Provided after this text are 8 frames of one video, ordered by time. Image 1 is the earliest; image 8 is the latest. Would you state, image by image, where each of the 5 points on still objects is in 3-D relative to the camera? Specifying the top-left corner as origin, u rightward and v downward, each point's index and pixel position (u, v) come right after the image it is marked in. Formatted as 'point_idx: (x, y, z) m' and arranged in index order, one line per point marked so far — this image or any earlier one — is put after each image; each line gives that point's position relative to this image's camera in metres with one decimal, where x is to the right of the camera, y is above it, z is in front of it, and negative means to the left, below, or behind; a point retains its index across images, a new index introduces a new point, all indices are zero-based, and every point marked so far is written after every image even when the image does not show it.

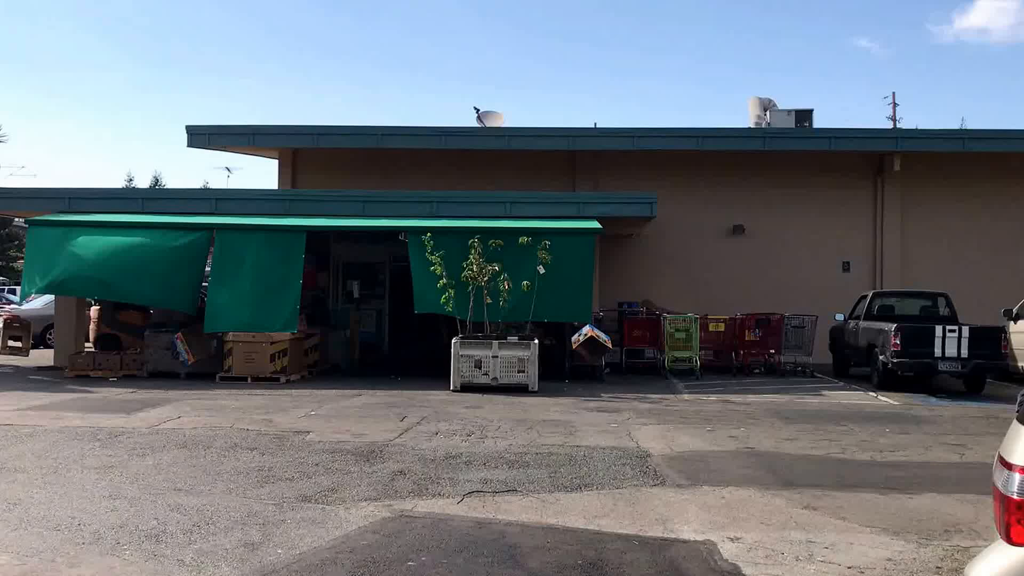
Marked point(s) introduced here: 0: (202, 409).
0: (-3.7, -1.4, +13.2) m
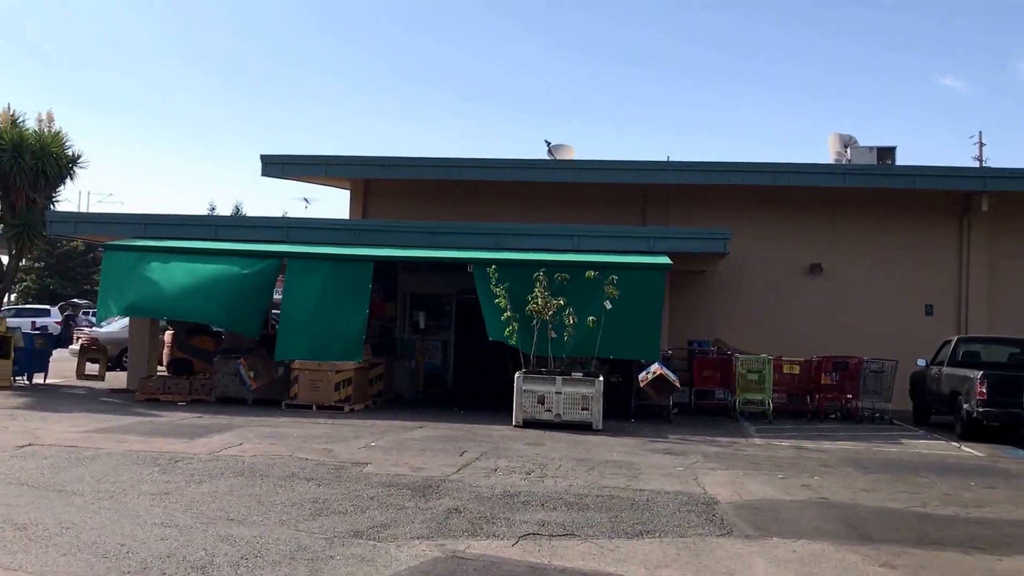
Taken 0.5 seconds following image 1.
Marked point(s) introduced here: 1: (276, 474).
0: (-2.9, -1.7, +13.1) m
1: (-2.2, -1.7, +10.2) m
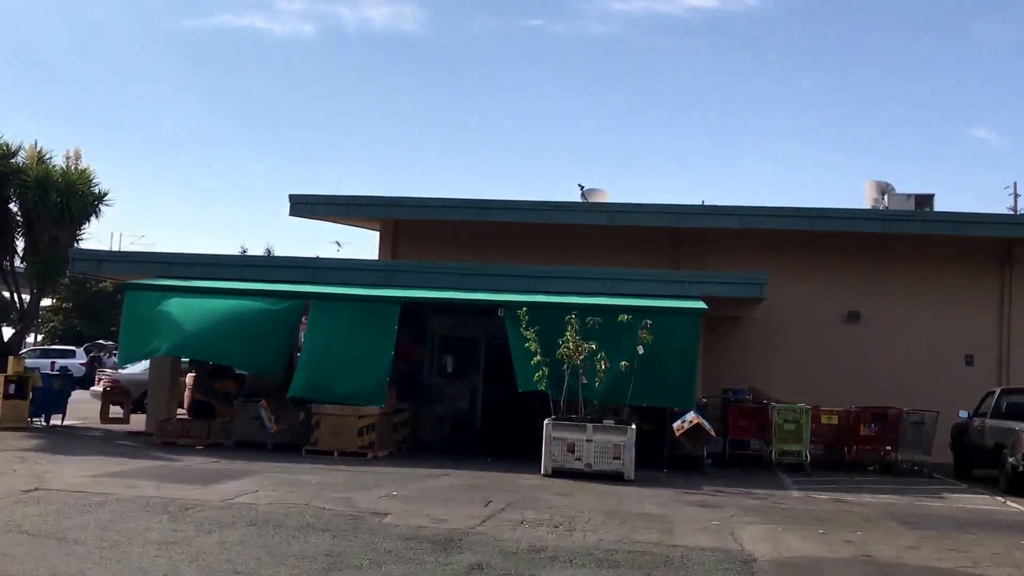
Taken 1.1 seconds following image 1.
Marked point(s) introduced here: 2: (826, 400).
0: (-2.6, -2.2, +12.7) m
1: (-2.0, -2.1, +9.8) m
2: (+5.5, -1.9, +19.2) m
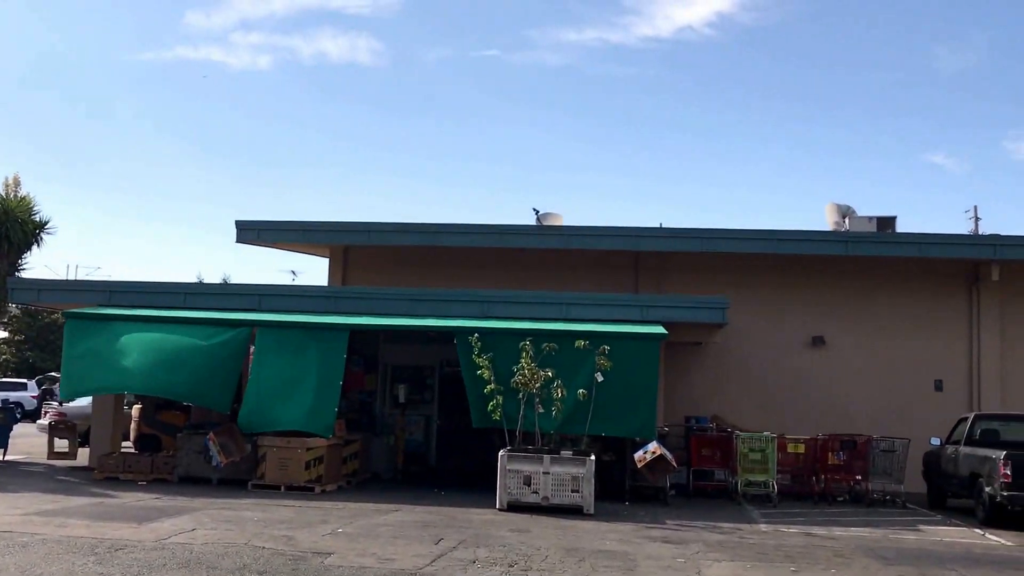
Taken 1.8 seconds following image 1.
0: (-3.1, -2.5, +11.9) m
1: (-2.3, -2.3, +9.0) m
2: (+4.7, -2.3, +18.8) m
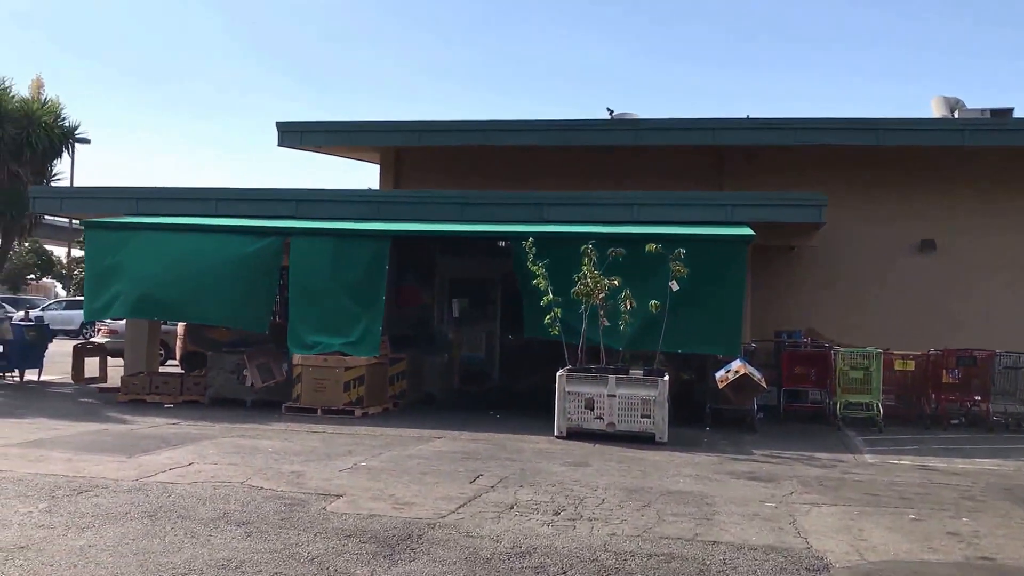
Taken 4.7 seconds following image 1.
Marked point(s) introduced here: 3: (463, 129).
0: (-2.6, -1.5, +10.3) m
1: (-2.1, -1.5, +7.4) m
2: (+5.7, -0.8, +16.5) m
3: (-0.7, +2.5, +17.0) m
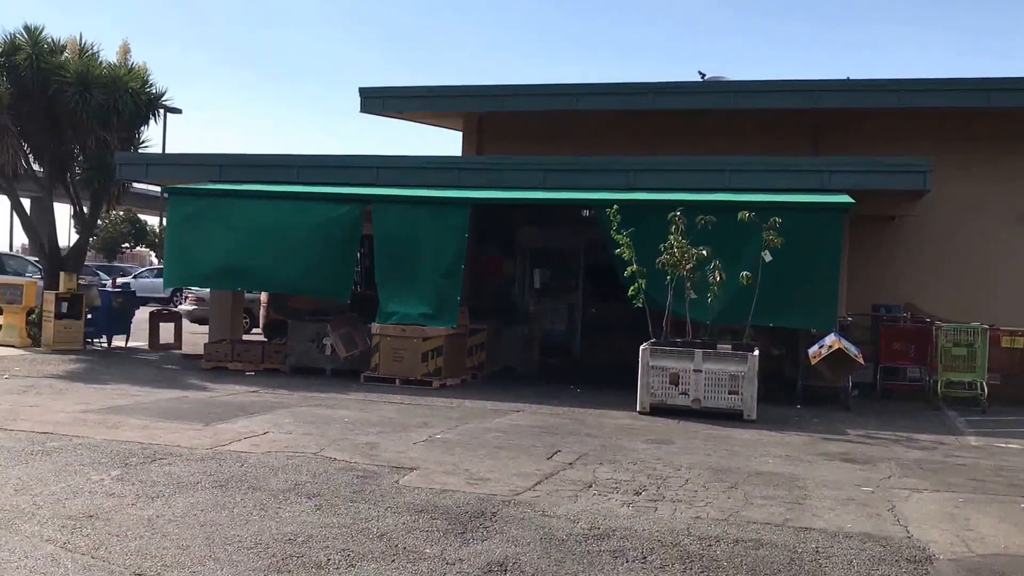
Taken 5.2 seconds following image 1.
0: (-1.9, -1.2, +10.2) m
1: (-1.5, -1.3, +7.2) m
2: (+6.9, -0.4, +15.7) m
3: (+0.5, +2.9, +16.6) m
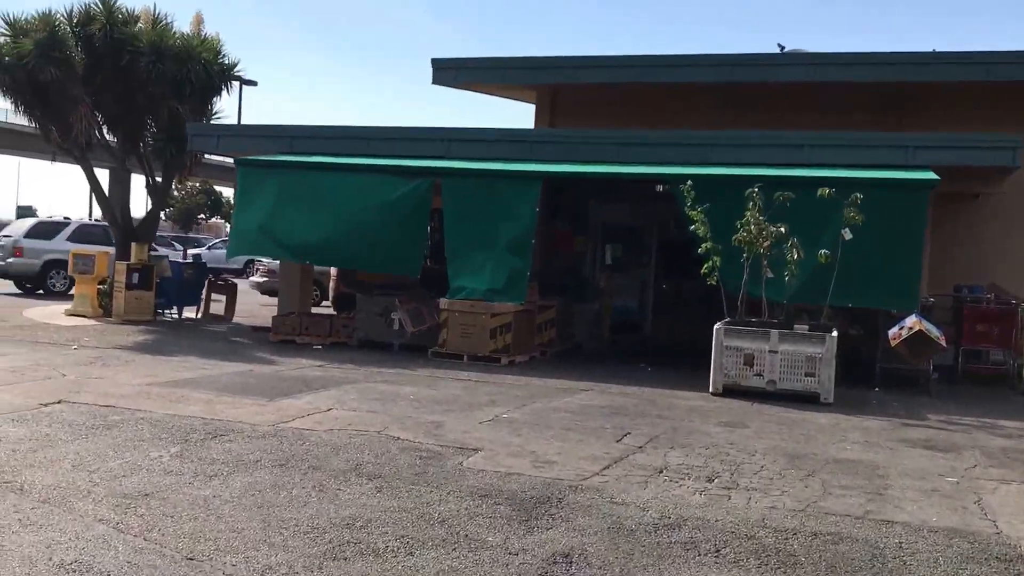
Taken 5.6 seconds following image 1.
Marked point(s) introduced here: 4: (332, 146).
0: (-1.3, -1.0, +10.1) m
1: (-1.1, -1.1, +7.1) m
2: (+7.9, -0.1, +15.0) m
3: (+1.6, +3.3, +16.2) m
4: (-2.6, +2.0, +15.8) m
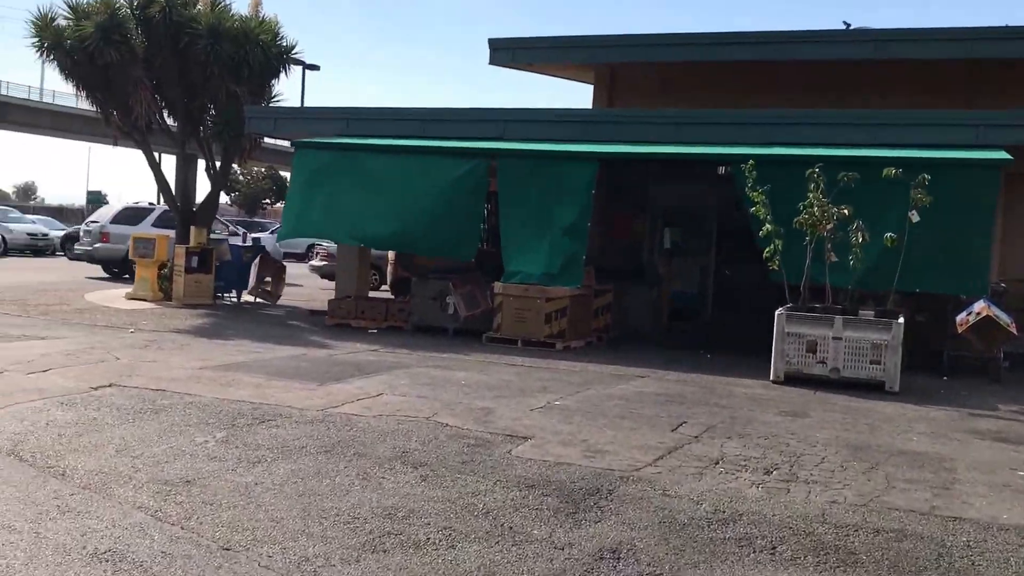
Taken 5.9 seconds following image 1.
0: (-0.8, -0.8, +9.9) m
1: (-0.8, -1.0, +7.0) m
2: (+8.6, 0.0, +14.4) m
3: (+2.4, +3.5, +15.9) m
4: (-1.8, +2.3, +15.7) m
